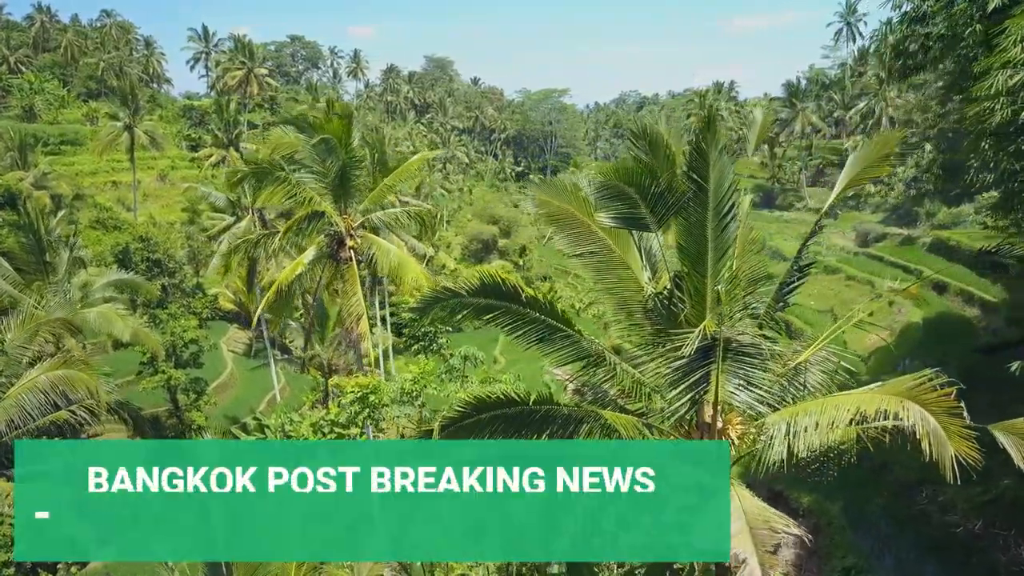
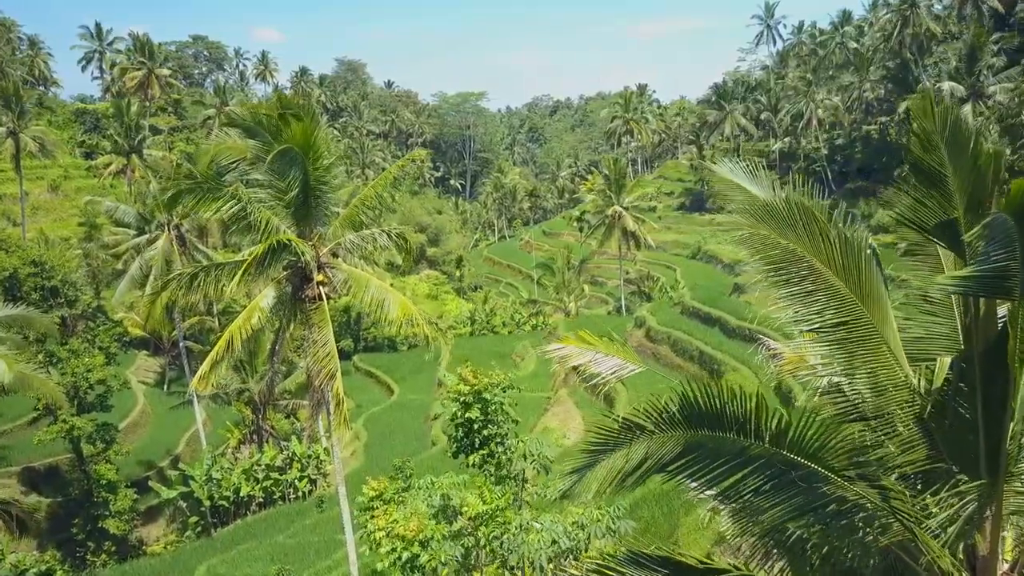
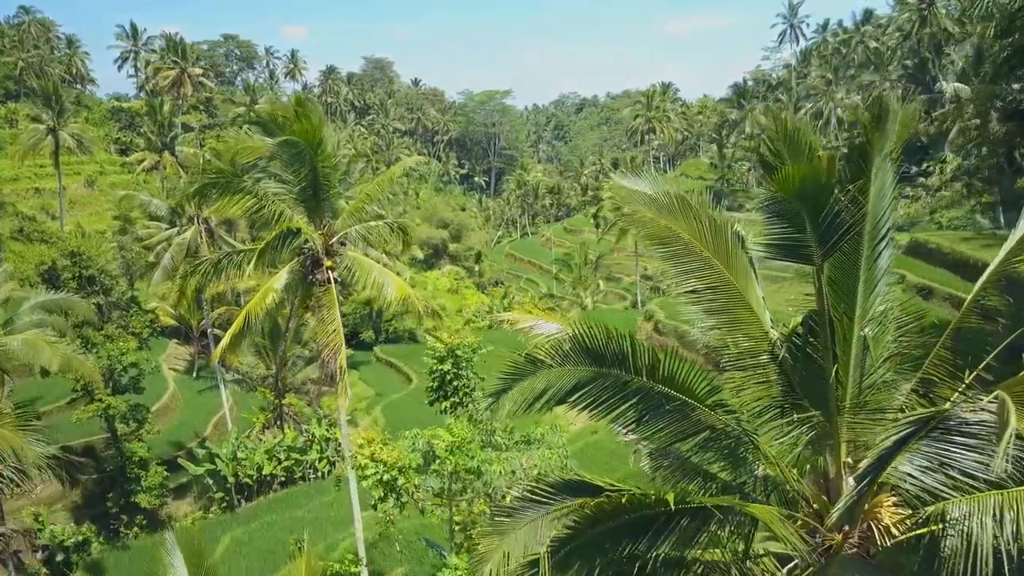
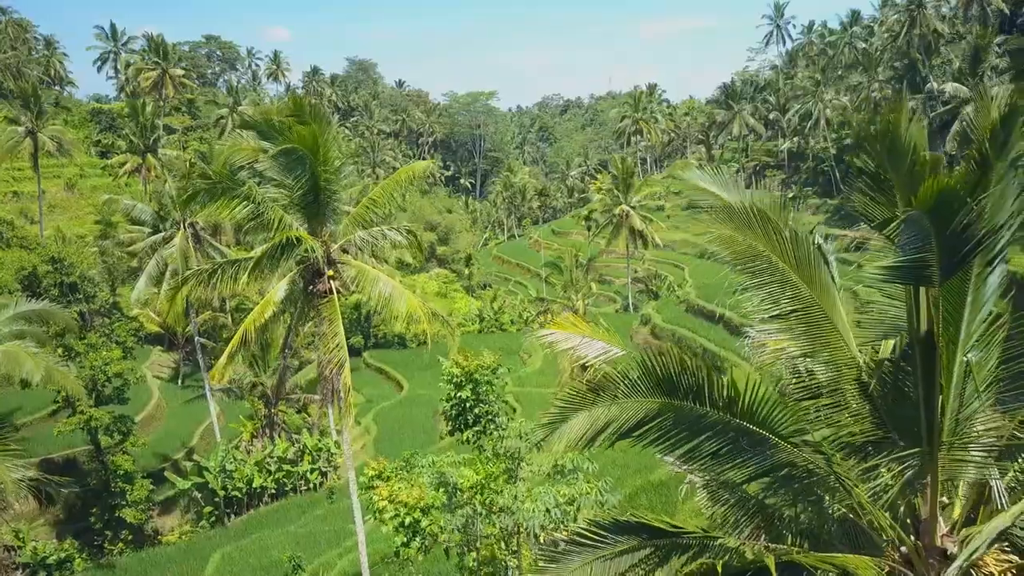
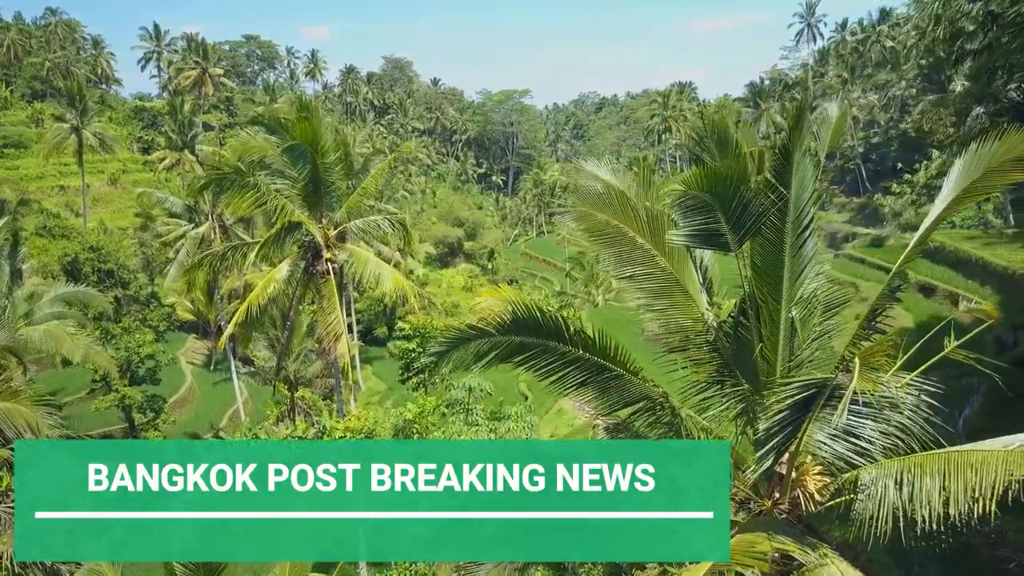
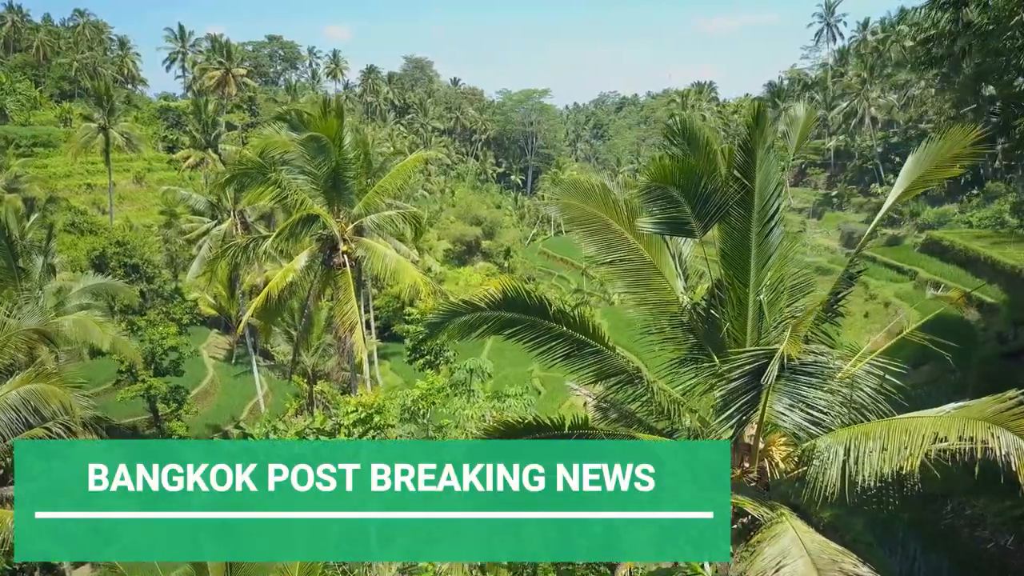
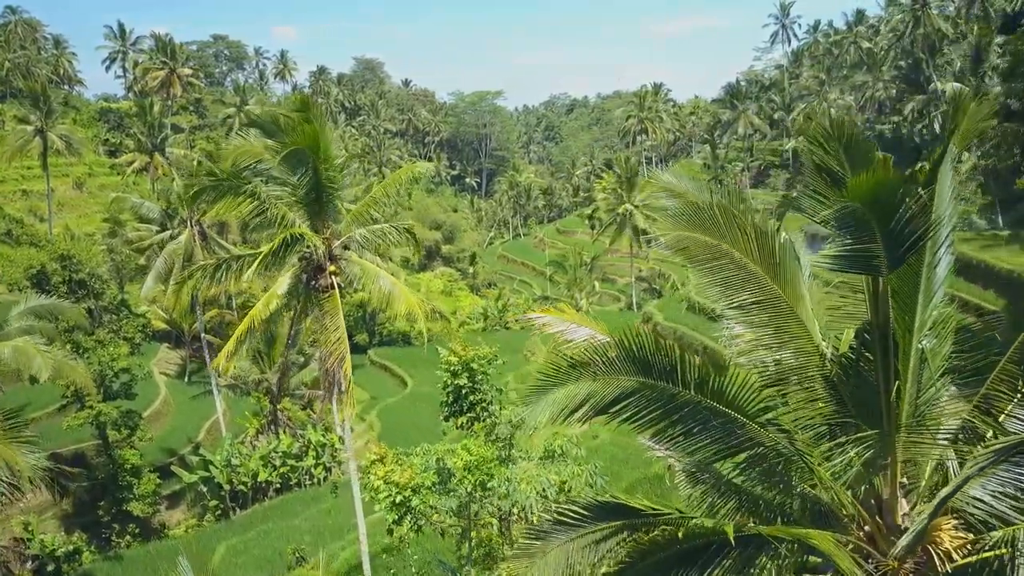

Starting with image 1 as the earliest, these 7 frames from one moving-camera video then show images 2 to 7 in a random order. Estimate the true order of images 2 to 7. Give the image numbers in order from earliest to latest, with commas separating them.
6, 5, 3, 7, 4, 2
